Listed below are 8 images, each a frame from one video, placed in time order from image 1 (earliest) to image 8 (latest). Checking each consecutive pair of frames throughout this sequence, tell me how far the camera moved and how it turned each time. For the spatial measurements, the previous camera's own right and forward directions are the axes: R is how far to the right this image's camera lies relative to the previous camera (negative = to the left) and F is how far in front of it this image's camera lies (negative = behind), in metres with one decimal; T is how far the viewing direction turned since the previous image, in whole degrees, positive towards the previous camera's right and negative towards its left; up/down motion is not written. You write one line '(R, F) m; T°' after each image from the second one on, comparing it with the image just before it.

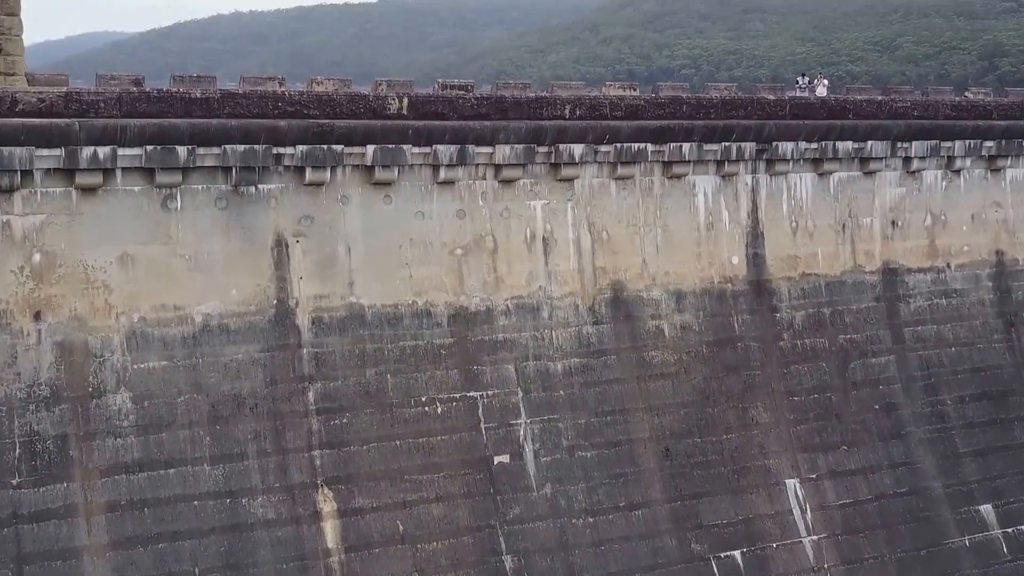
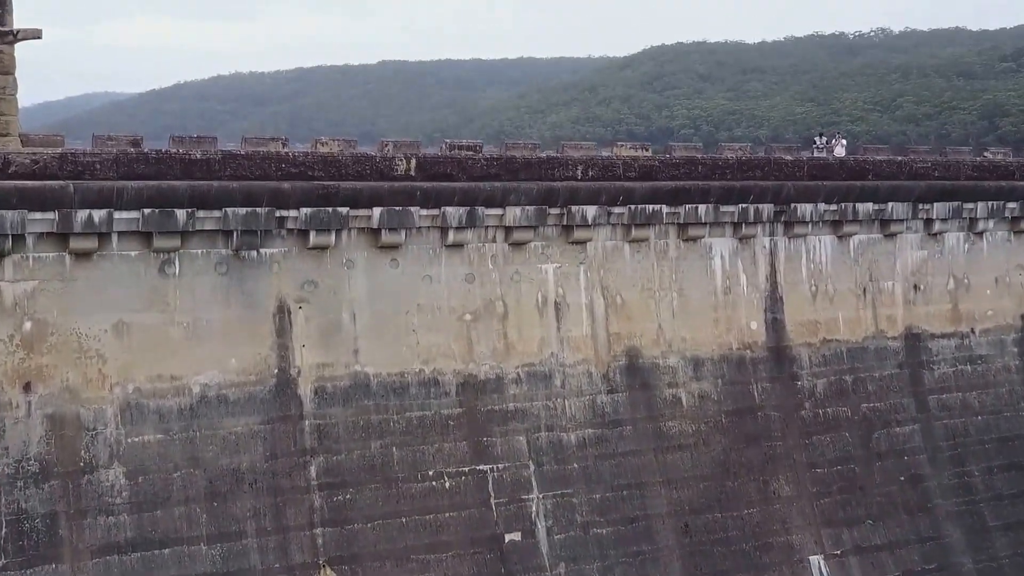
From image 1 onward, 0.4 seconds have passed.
(-0.1, +0.4) m; 0°
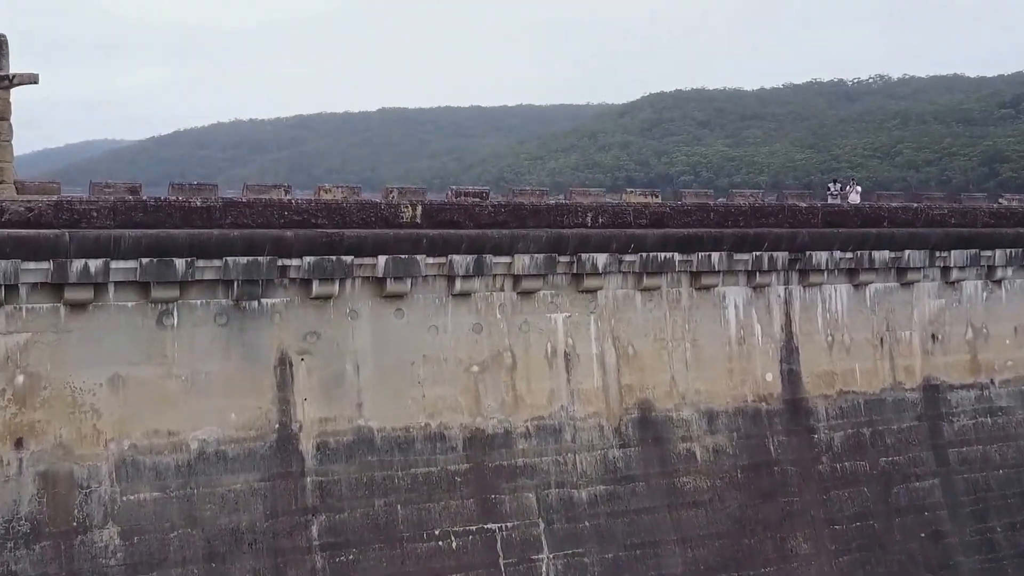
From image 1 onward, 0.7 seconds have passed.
(-0.1, +0.3) m; 0°
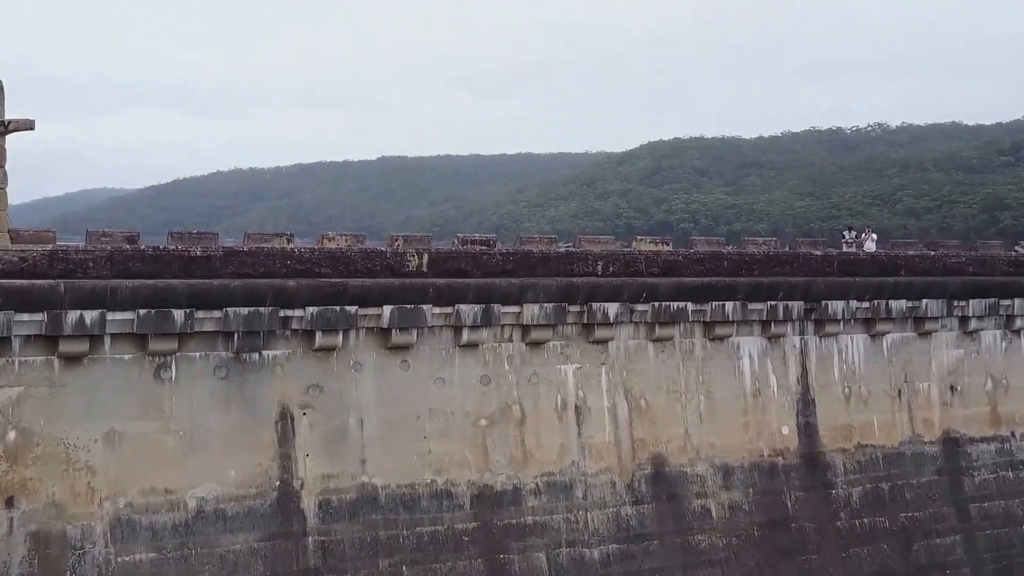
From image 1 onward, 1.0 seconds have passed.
(-0.1, +0.2) m; 0°
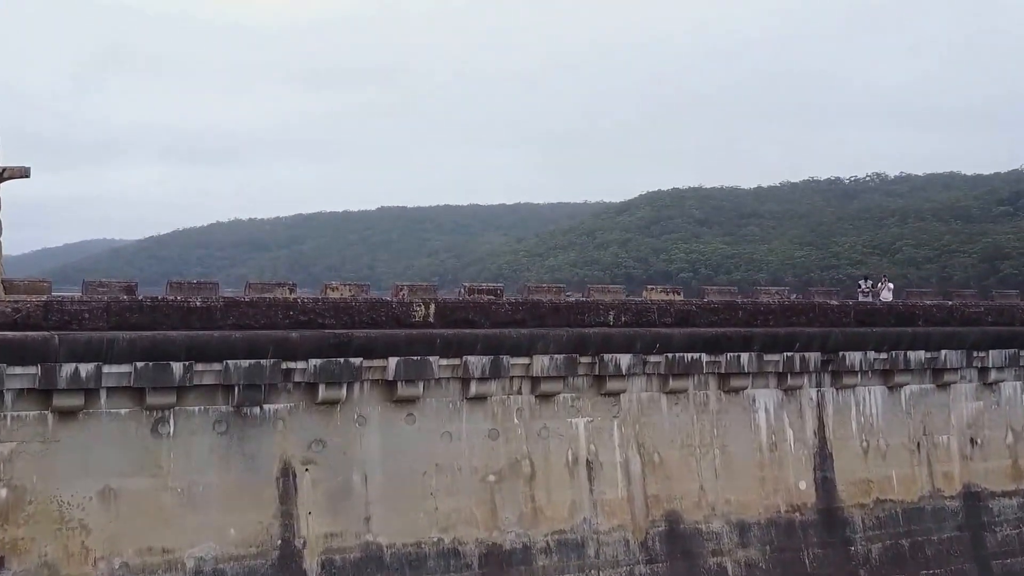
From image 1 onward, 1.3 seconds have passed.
(-0.1, +0.2) m; 0°
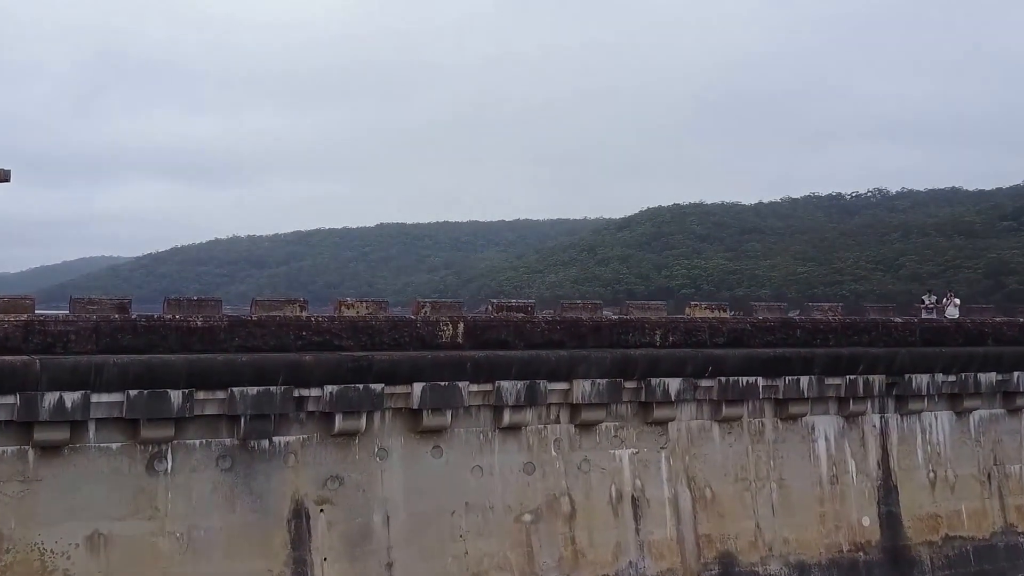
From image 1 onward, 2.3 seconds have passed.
(-0.4, +0.9) m; 0°
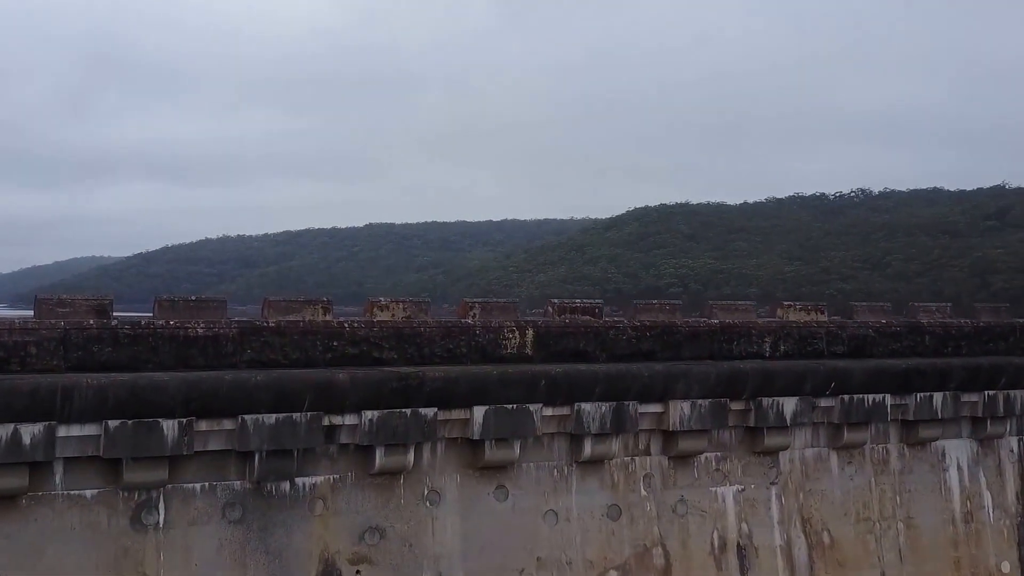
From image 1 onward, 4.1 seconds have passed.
(-0.7, +1.5) m; +1°
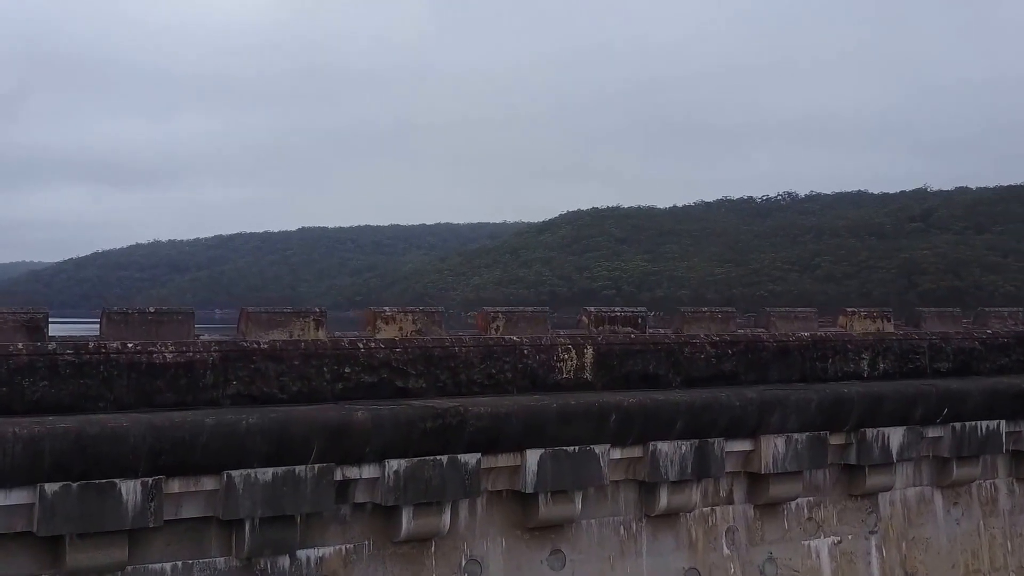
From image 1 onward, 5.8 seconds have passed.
(-0.7, +1.3) m; +5°
